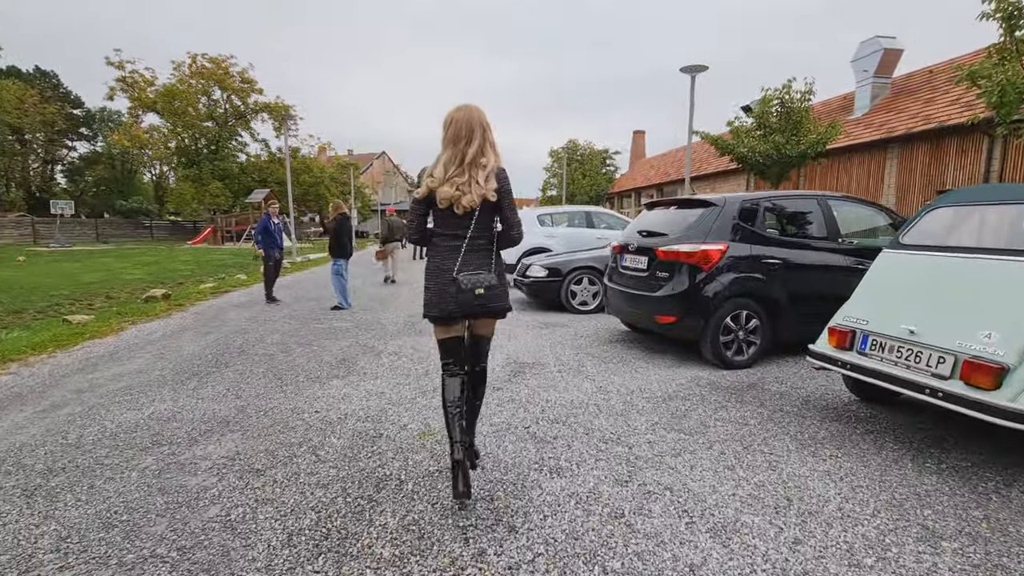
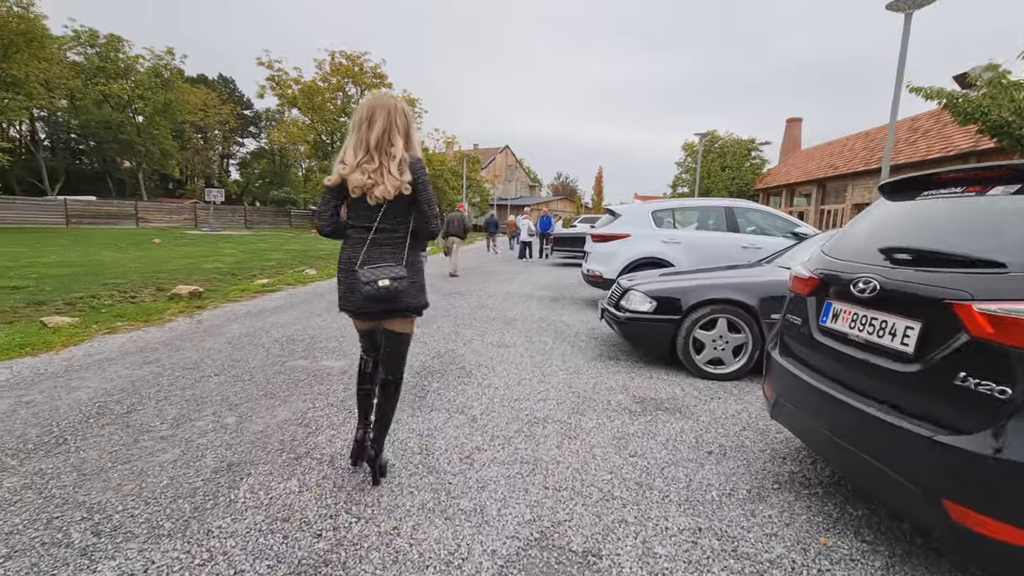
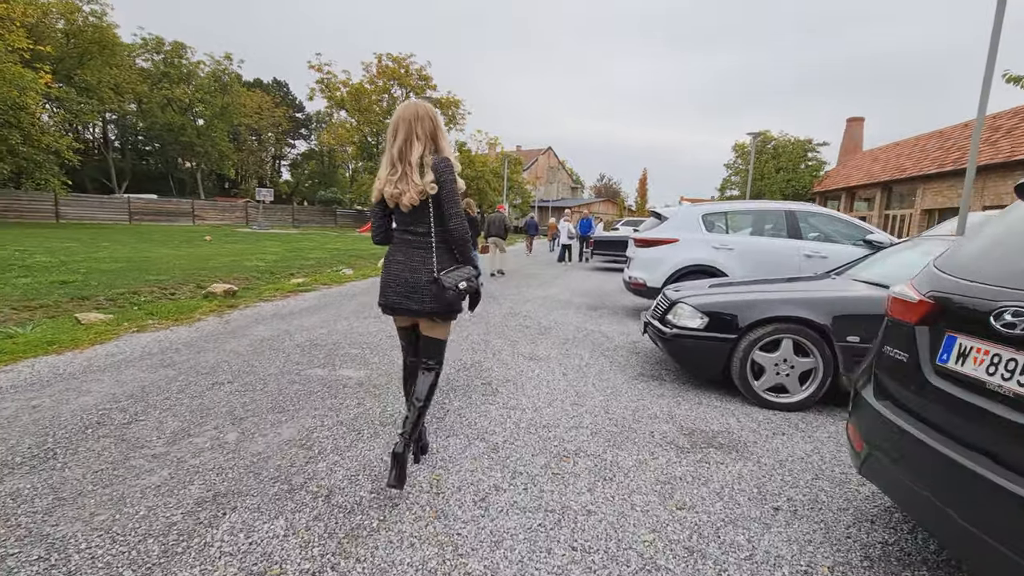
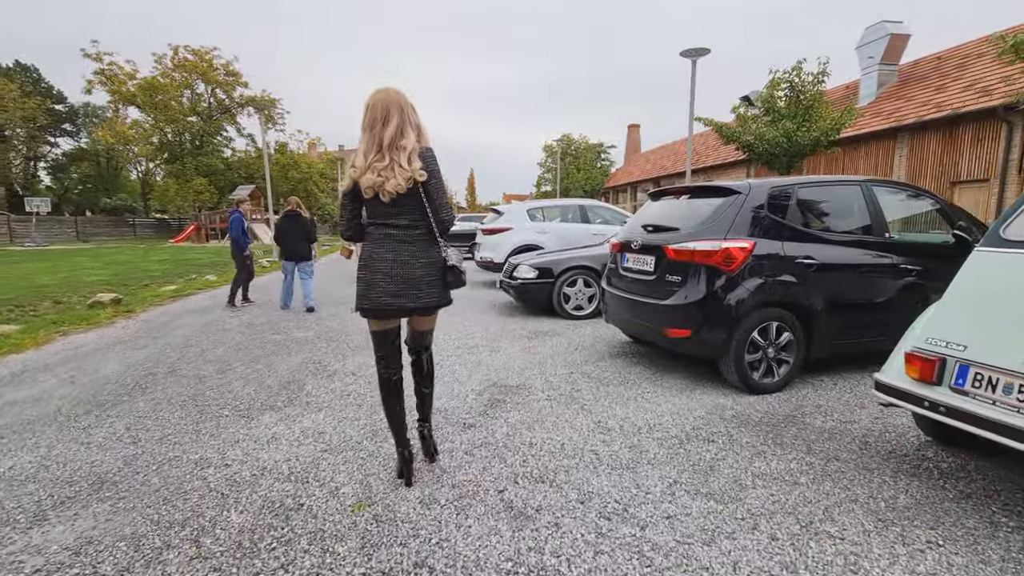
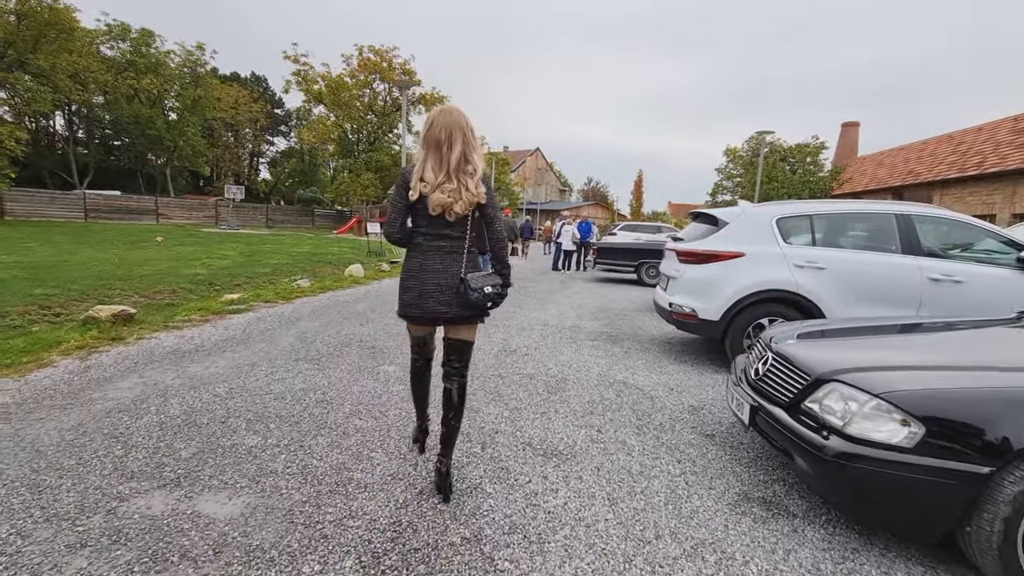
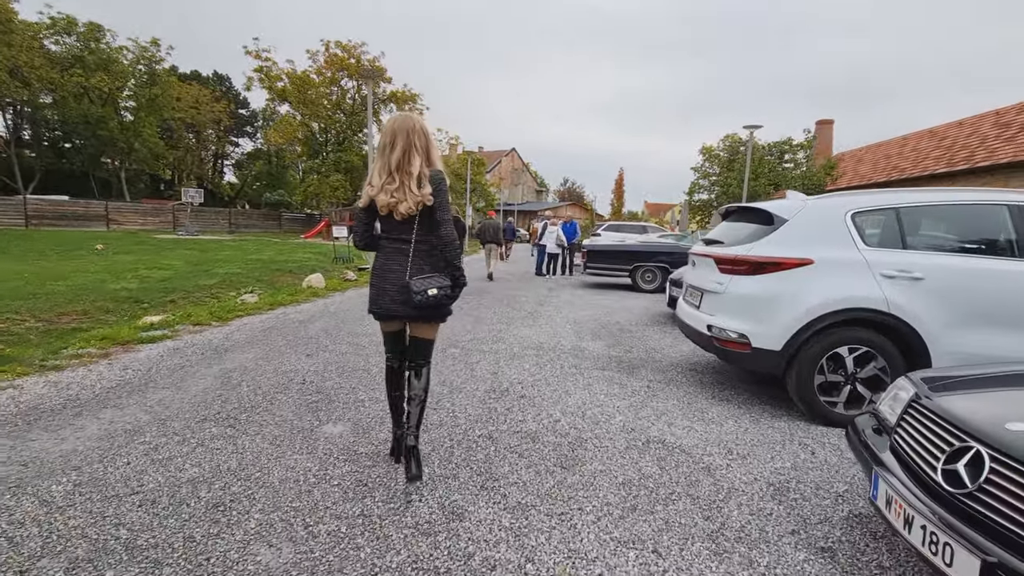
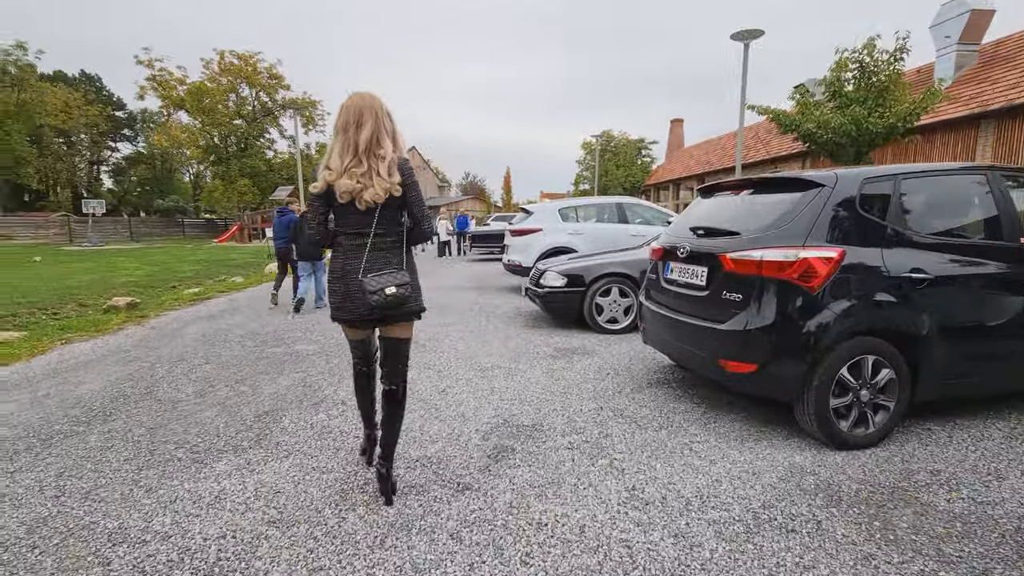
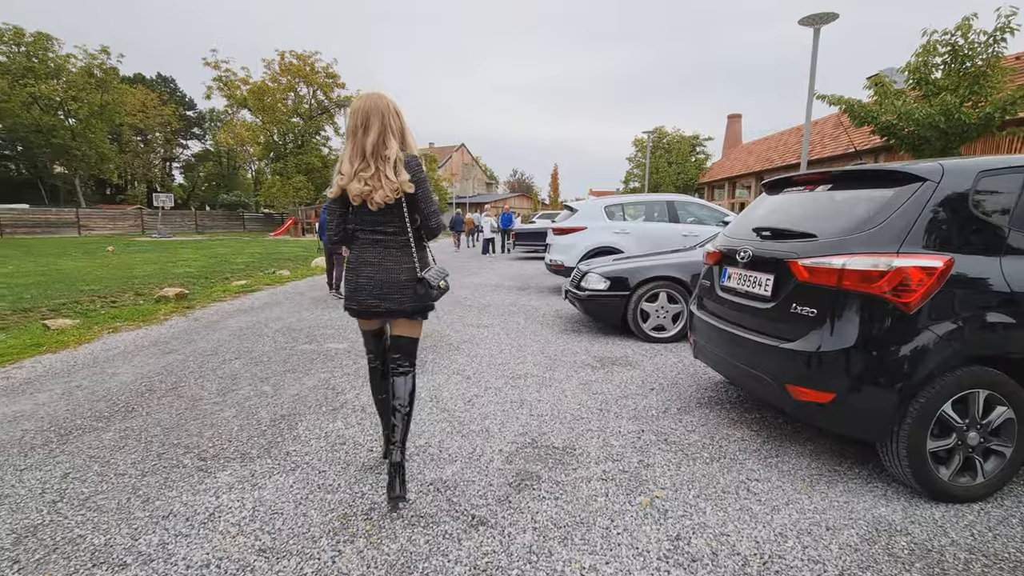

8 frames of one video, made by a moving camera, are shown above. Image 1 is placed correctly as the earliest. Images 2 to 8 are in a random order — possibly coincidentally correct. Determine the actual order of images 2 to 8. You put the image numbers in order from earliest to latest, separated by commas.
4, 7, 8, 2, 3, 5, 6
